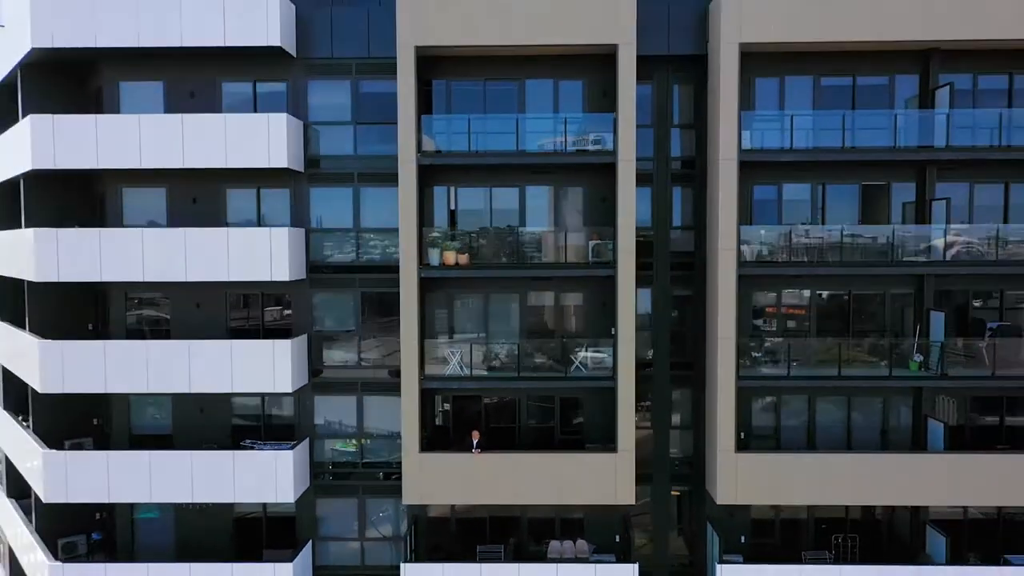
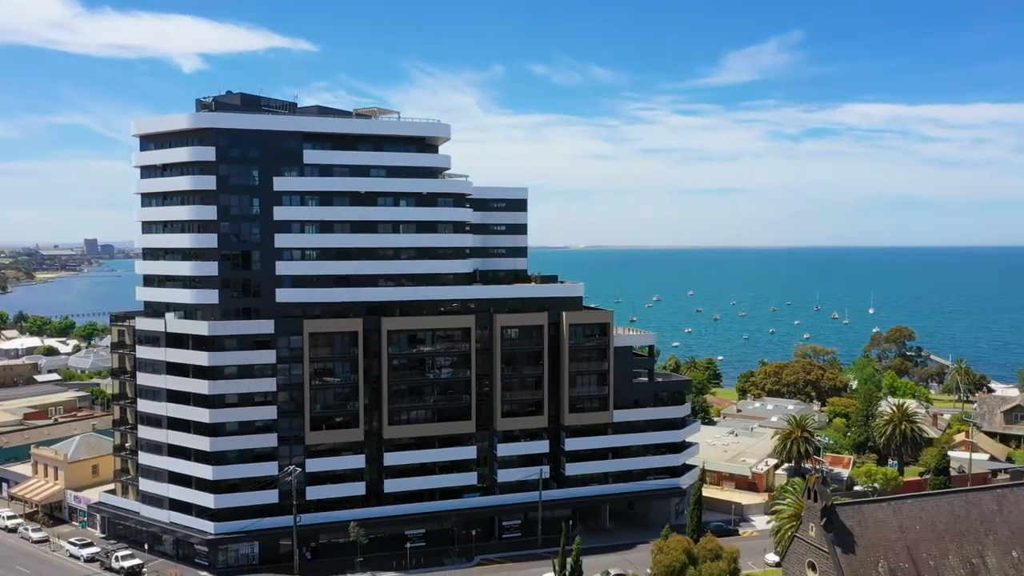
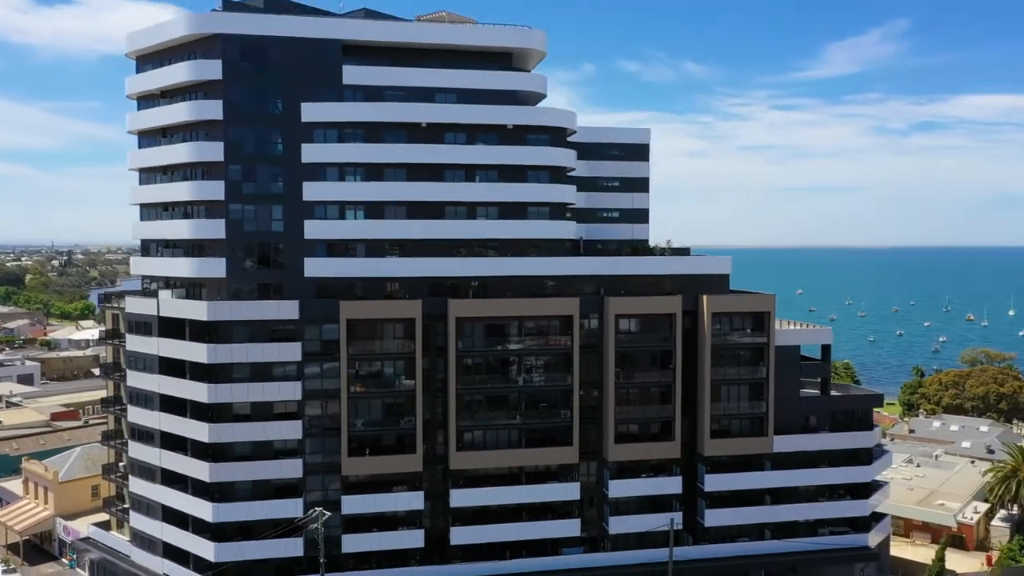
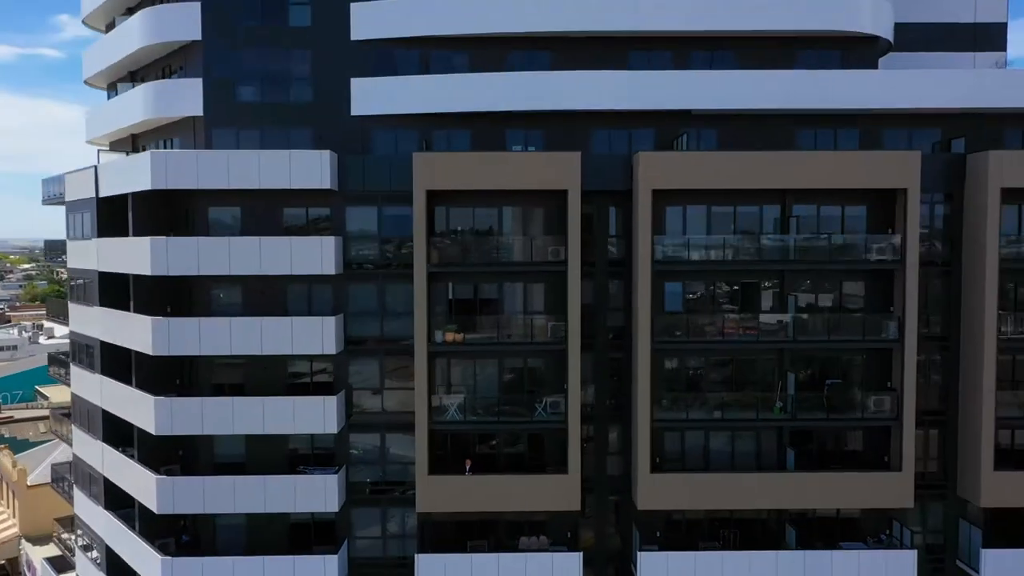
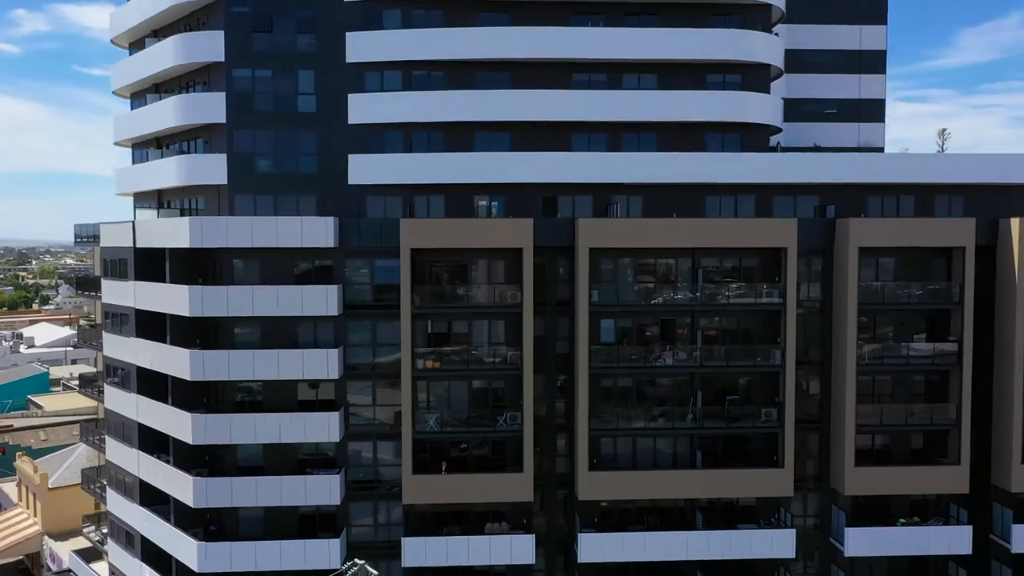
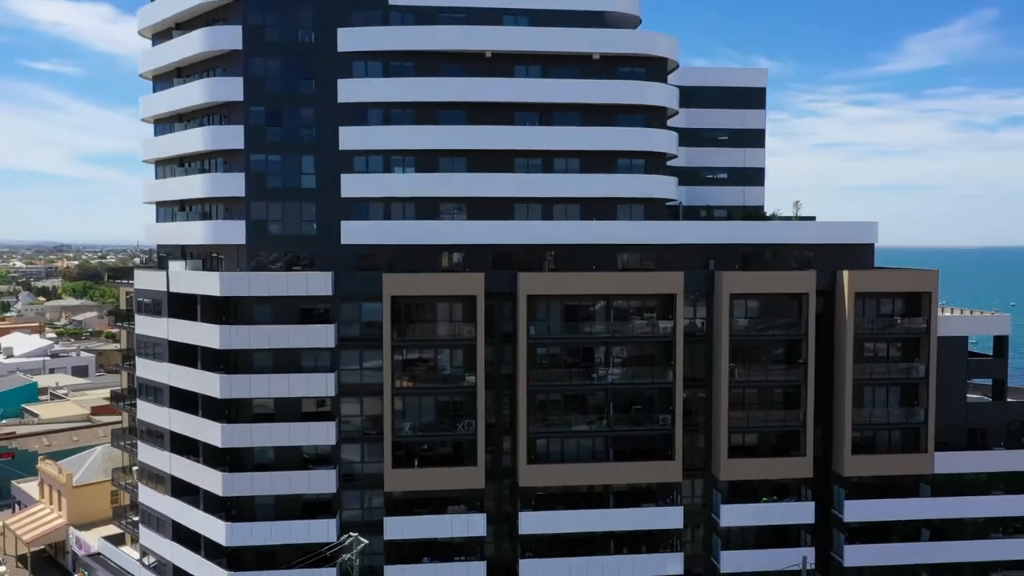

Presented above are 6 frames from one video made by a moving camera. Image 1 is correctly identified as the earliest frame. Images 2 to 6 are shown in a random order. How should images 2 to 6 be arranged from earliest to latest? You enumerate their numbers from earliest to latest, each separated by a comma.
4, 5, 6, 3, 2
